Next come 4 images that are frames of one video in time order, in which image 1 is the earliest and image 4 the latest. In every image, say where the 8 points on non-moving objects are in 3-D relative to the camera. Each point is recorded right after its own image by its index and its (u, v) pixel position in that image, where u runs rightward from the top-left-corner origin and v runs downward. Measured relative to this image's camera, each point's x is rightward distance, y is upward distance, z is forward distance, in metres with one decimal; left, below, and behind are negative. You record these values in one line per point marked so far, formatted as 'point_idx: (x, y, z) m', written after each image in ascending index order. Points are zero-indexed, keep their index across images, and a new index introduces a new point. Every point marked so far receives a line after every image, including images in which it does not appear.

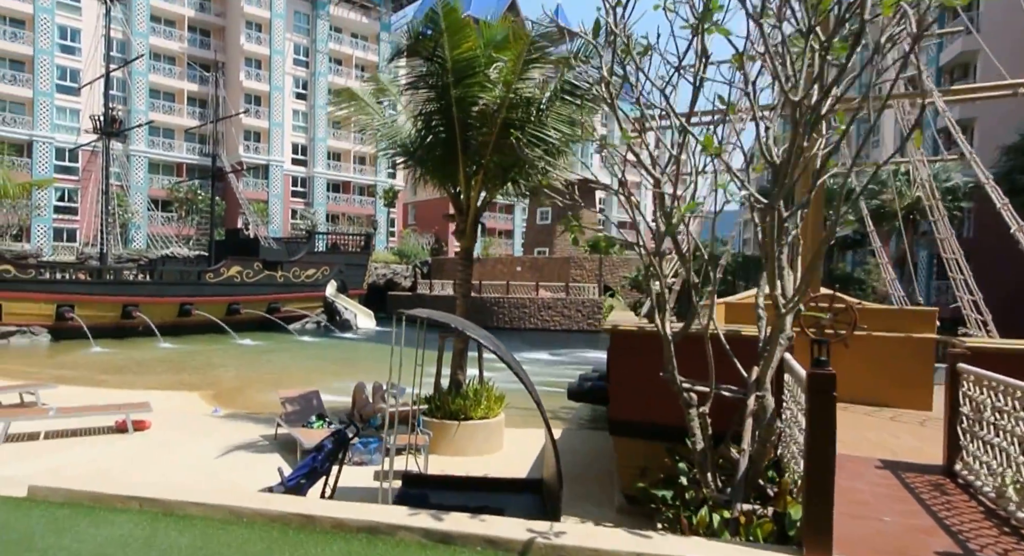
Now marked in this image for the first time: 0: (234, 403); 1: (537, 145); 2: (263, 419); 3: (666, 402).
0: (-4.8, -2.1, +10.4) m
1: (+0.3, +1.6, +7.2) m
2: (-3.7, -2.1, +8.9) m
3: (+1.3, -1.0, +4.8) m
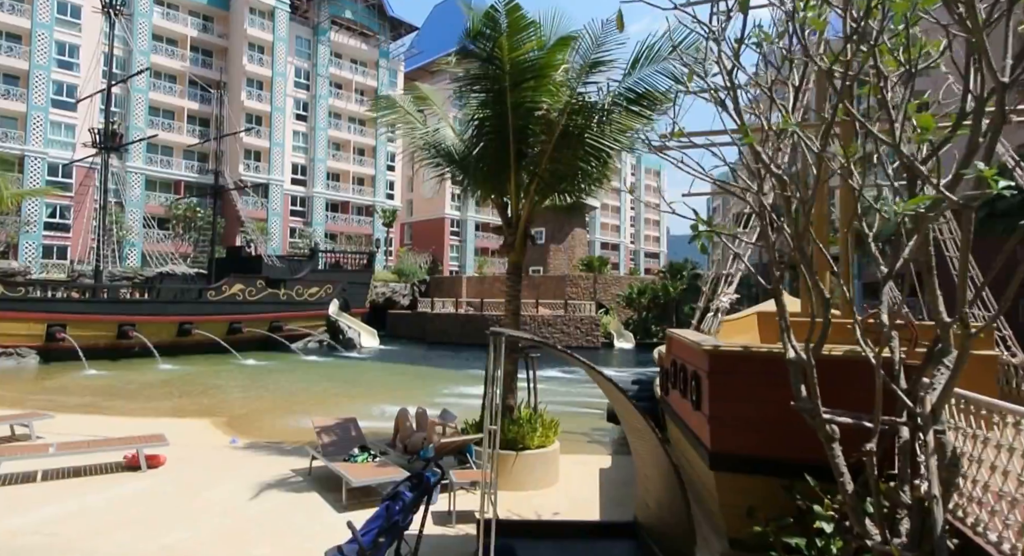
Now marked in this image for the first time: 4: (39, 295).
0: (-4.2, -2.4, +9.8) m
1: (+0.9, +1.4, +6.7) m
2: (-3.1, -2.3, +8.3) m
3: (+1.9, -1.1, +4.2) m
4: (-15.4, -0.5, +19.6) m
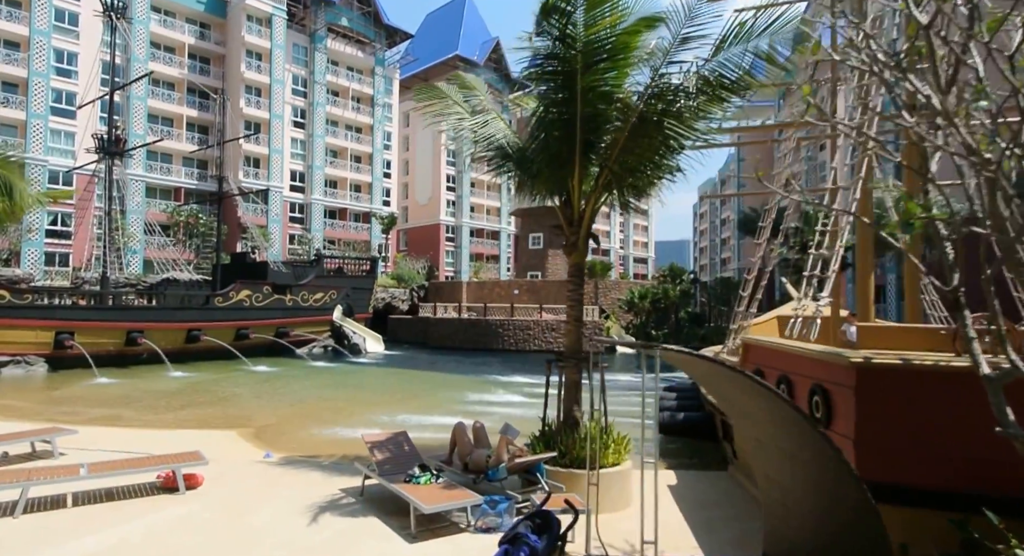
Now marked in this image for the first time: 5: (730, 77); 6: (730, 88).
0: (-3.5, -2.5, +9.2) m
1: (+1.6, +1.4, +6.2) m
2: (-2.3, -2.4, +7.7) m
3: (+2.7, -1.1, +3.7) m
4: (-14.8, -0.7, +18.9) m
5: (+2.1, +2.0, +5.9) m
6: (+2.1, +1.9, +6.0) m
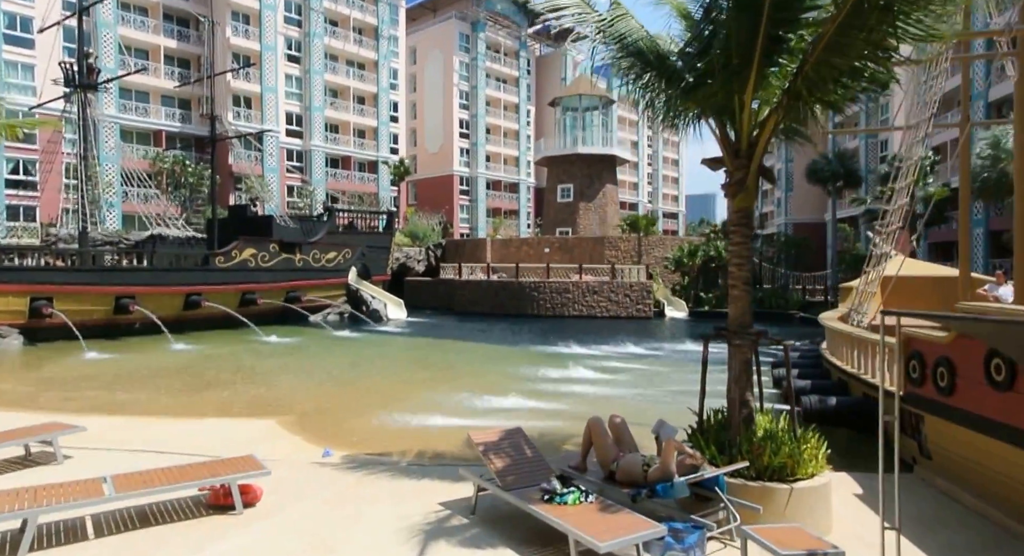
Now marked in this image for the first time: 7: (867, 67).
0: (-2.3, -2.0, +7.7) m
1: (+2.9, +1.8, +4.5) m
2: (-1.1, -1.9, +6.2) m
3: (+4.0, -0.8, +2.2) m
4: (-13.7, +0.3, +17.1) m
5: (+3.4, +2.4, +4.2) m
6: (+3.4, +2.2, +4.3) m
7: (+2.8, +1.6, +4.7) m
